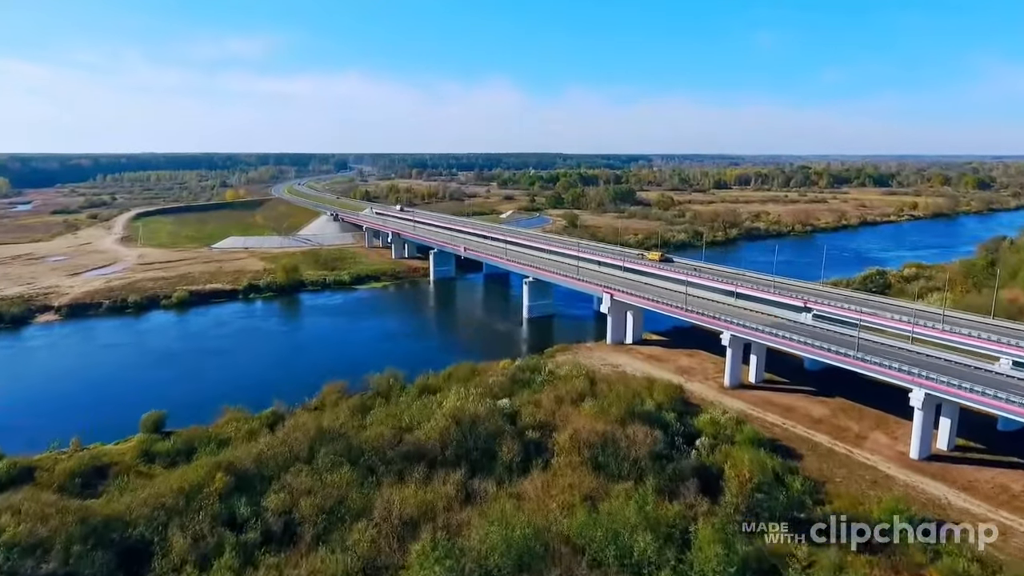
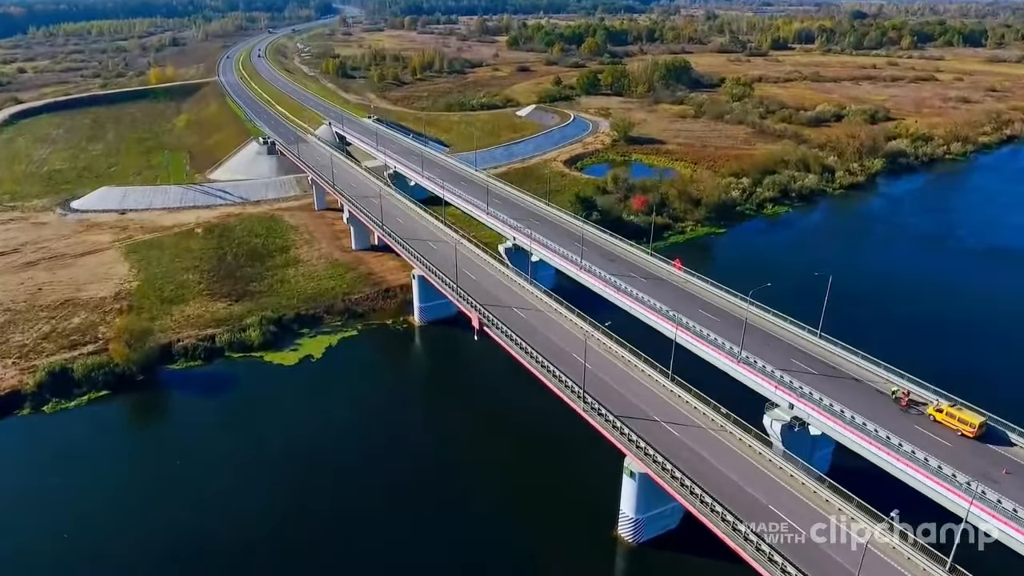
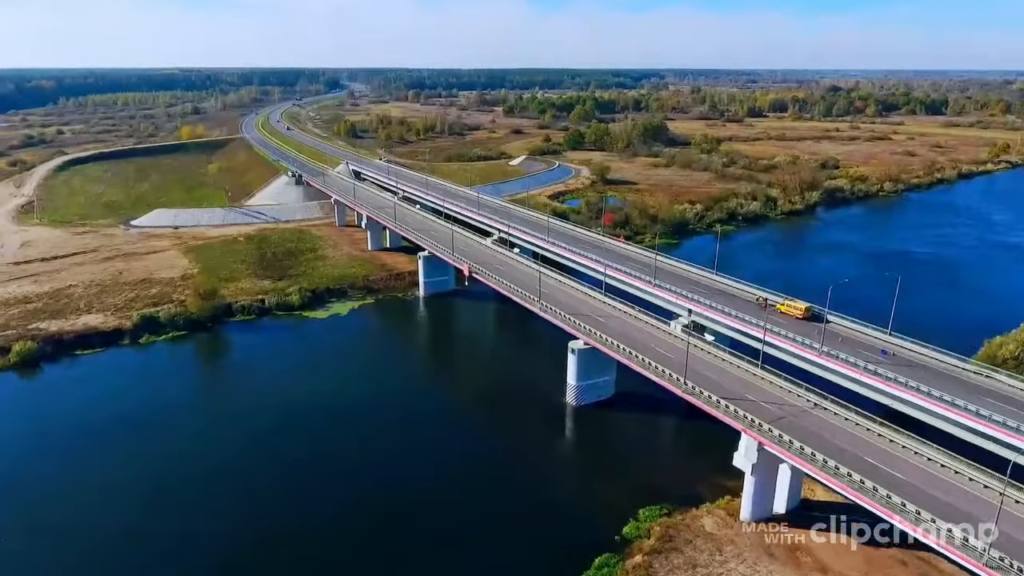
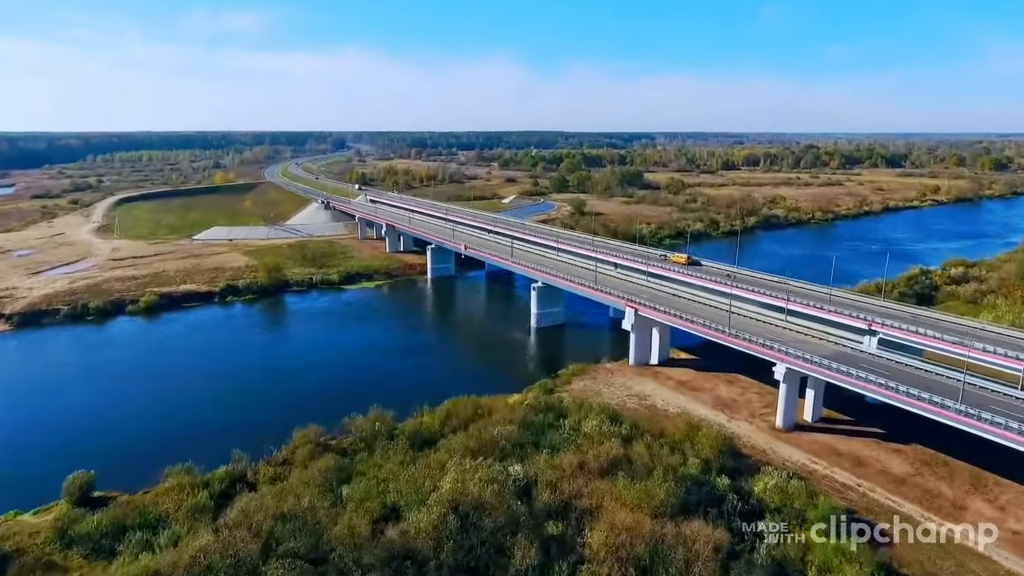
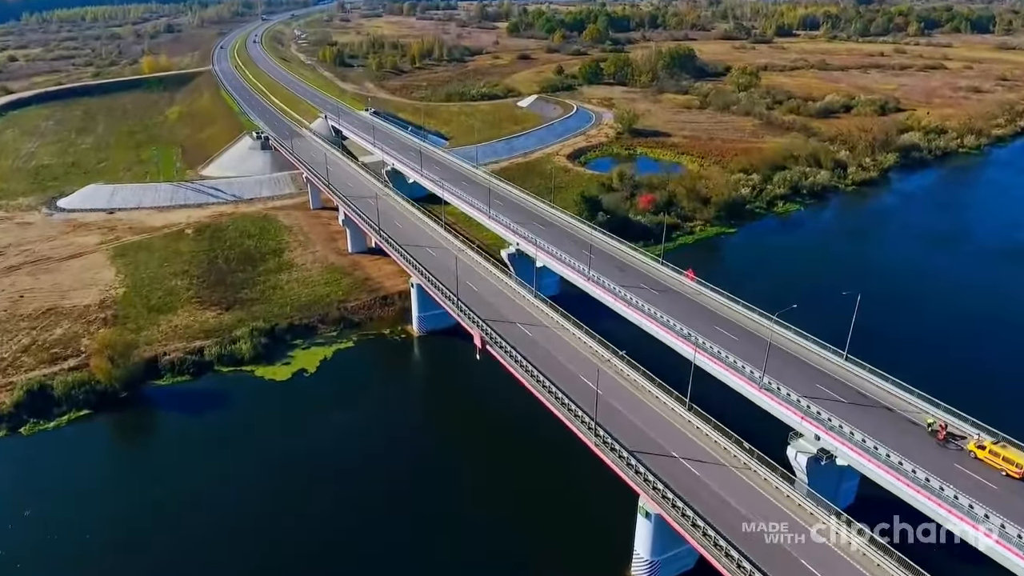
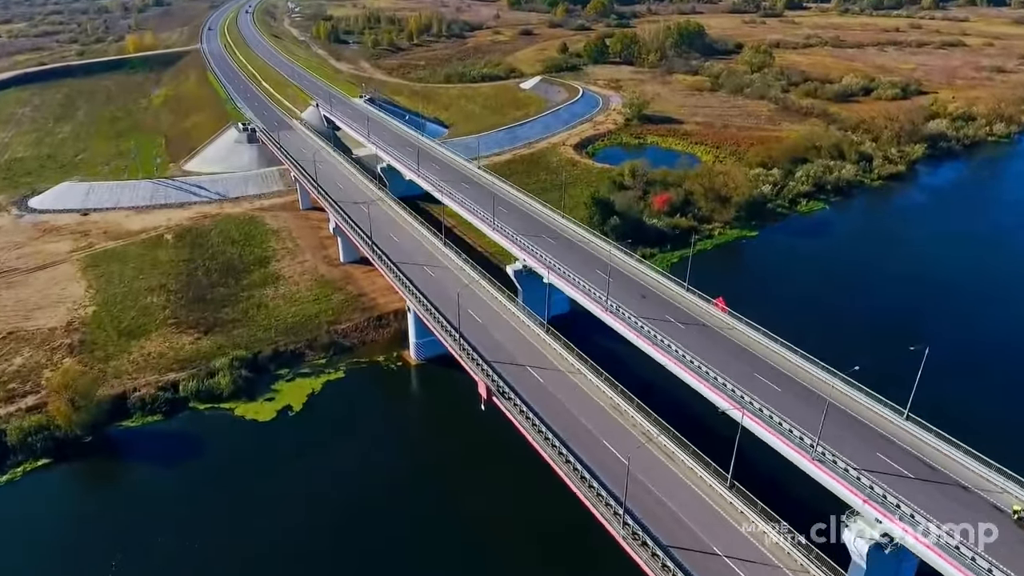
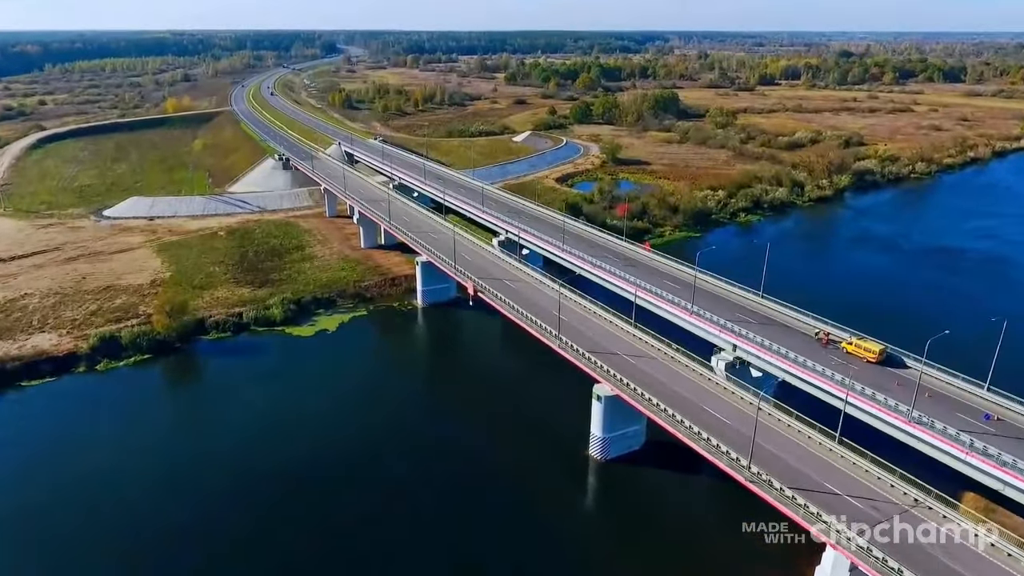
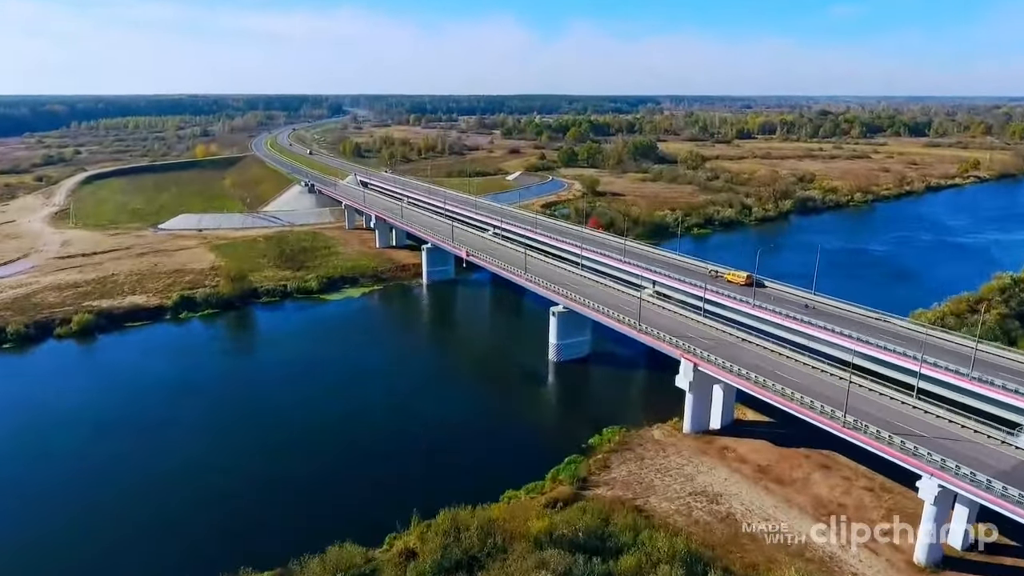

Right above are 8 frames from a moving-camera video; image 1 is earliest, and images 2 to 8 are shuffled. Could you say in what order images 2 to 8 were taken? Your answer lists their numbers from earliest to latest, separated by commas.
4, 8, 3, 7, 2, 5, 6
